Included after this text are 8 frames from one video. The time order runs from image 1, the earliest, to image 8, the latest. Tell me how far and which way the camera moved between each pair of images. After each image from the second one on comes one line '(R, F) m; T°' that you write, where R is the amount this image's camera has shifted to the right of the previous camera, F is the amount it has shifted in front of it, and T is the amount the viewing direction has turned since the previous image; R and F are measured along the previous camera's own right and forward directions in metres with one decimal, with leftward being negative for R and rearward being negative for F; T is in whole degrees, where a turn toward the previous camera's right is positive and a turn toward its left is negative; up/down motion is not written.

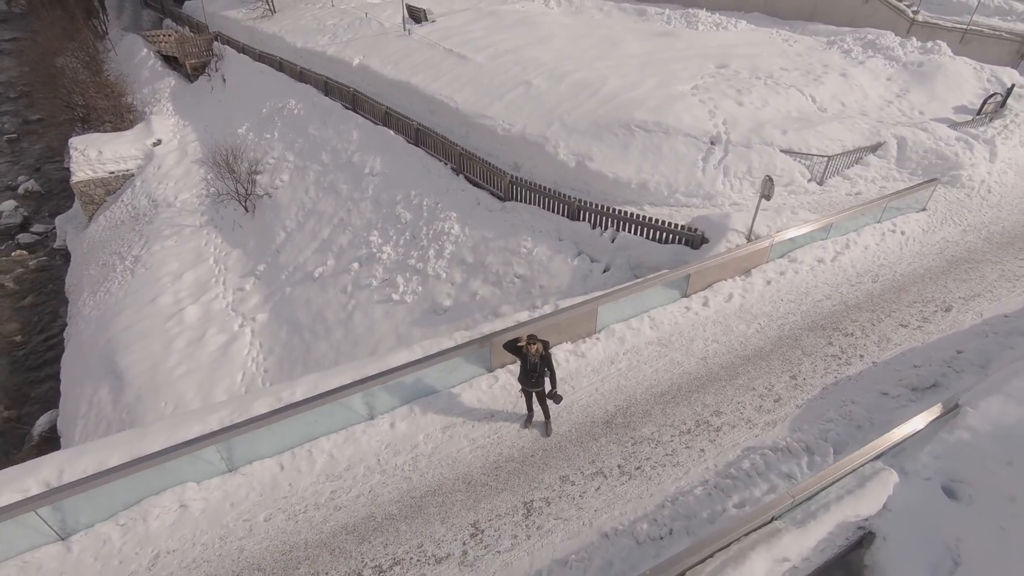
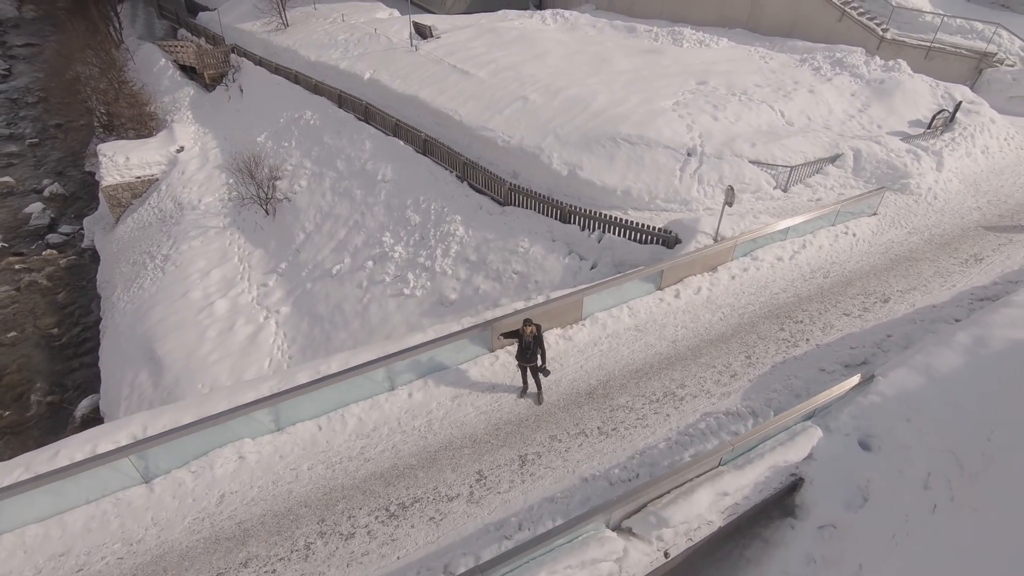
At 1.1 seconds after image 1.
(0.0, -1.2) m; 0°
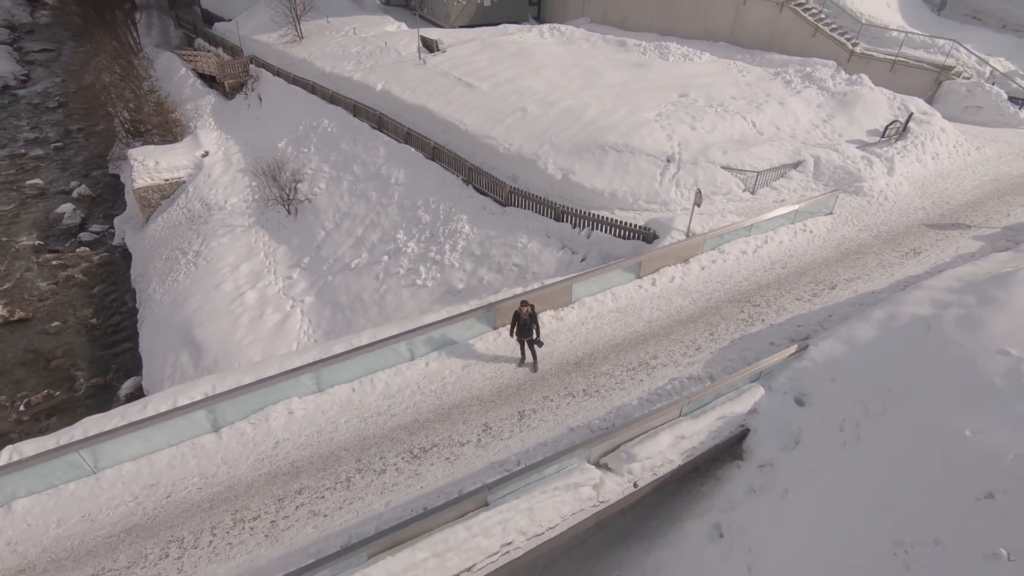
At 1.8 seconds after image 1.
(0.0, -1.4) m; 0°
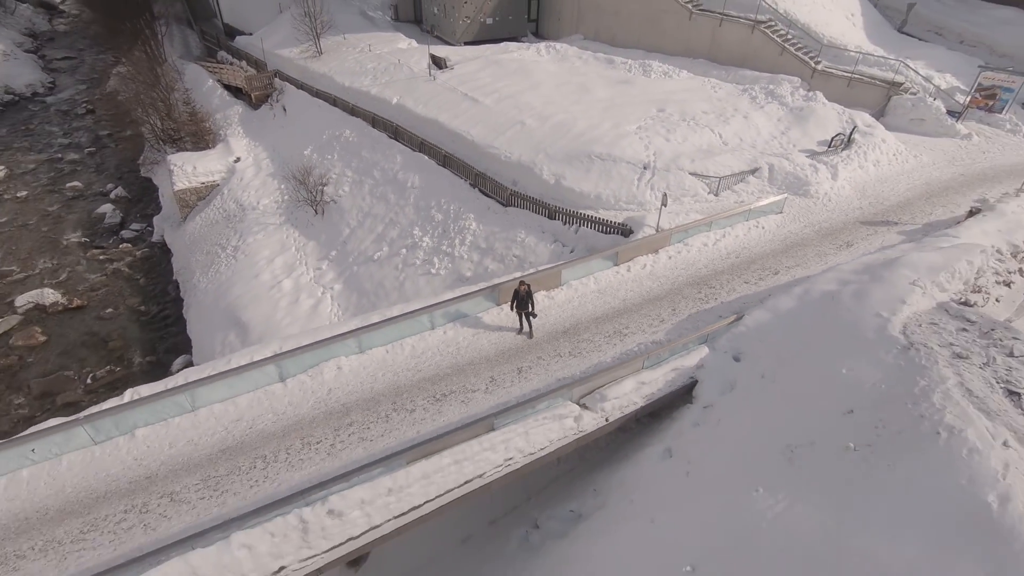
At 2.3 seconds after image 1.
(0.0, -2.2) m; 0°
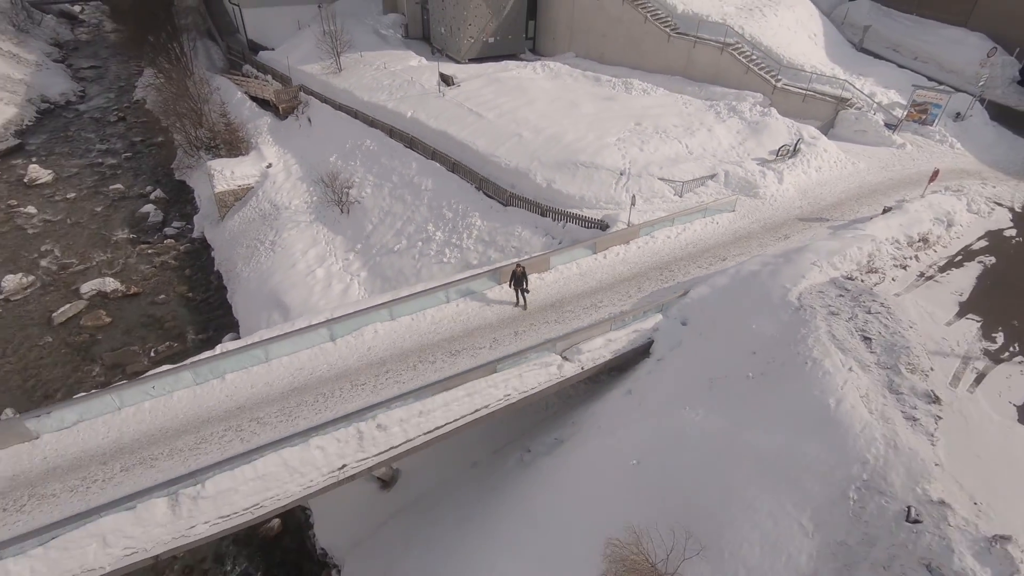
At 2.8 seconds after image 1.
(+0.1, -2.9) m; 0°
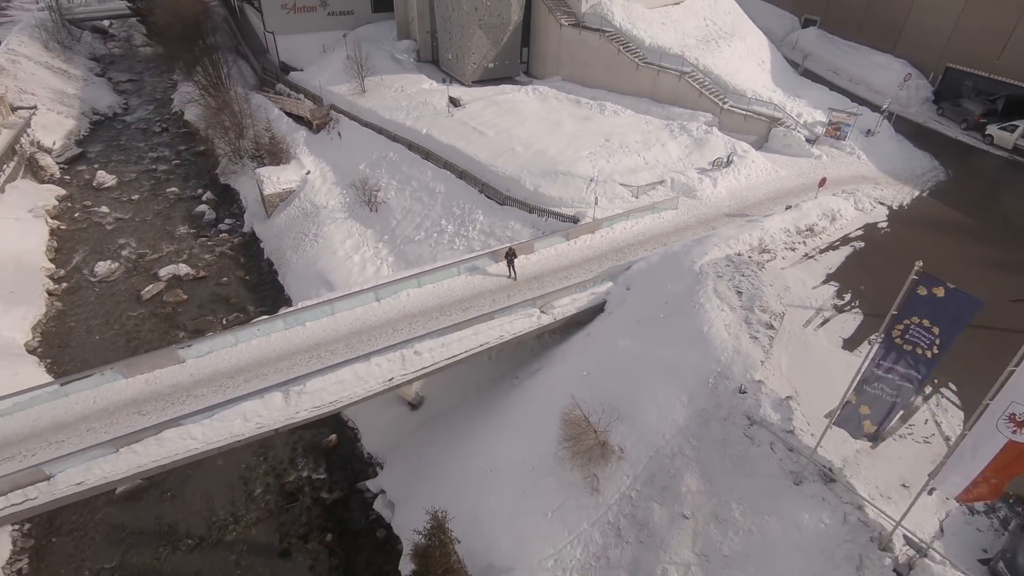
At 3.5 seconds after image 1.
(+0.2, -5.1) m; 0°
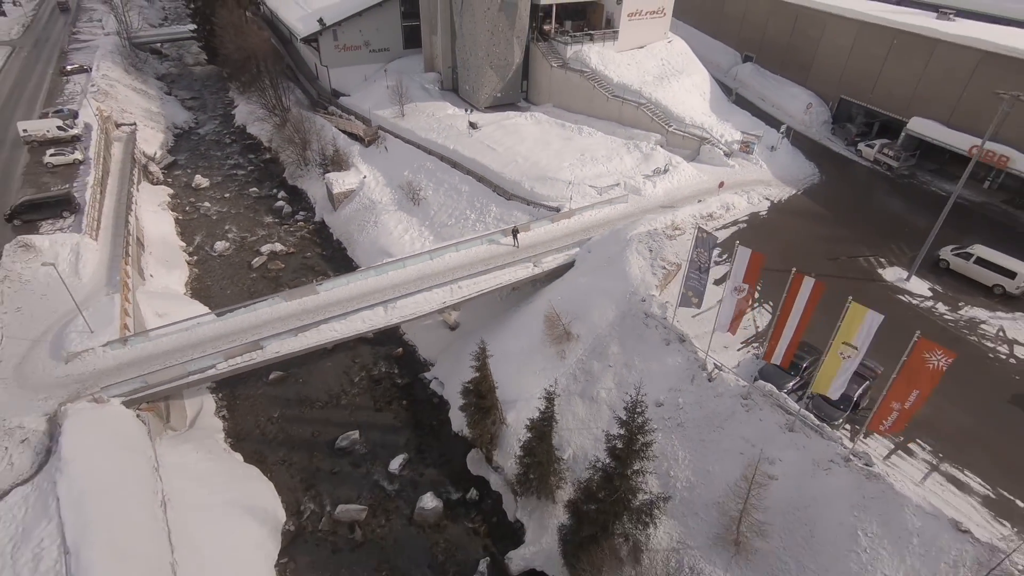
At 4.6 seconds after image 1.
(-0.2, -10.3) m; 0°
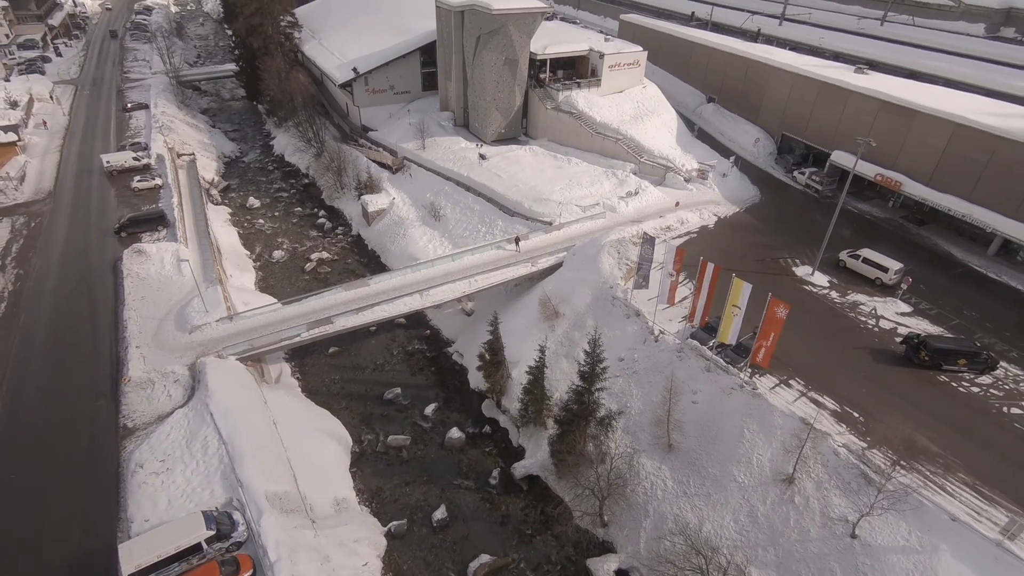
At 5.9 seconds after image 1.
(-0.2, -8.5) m; 0°
